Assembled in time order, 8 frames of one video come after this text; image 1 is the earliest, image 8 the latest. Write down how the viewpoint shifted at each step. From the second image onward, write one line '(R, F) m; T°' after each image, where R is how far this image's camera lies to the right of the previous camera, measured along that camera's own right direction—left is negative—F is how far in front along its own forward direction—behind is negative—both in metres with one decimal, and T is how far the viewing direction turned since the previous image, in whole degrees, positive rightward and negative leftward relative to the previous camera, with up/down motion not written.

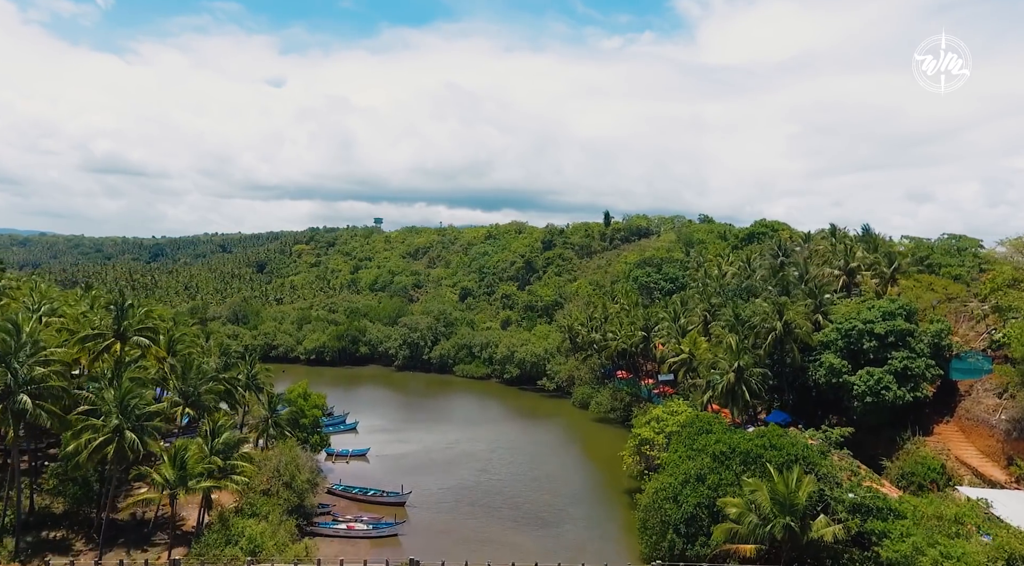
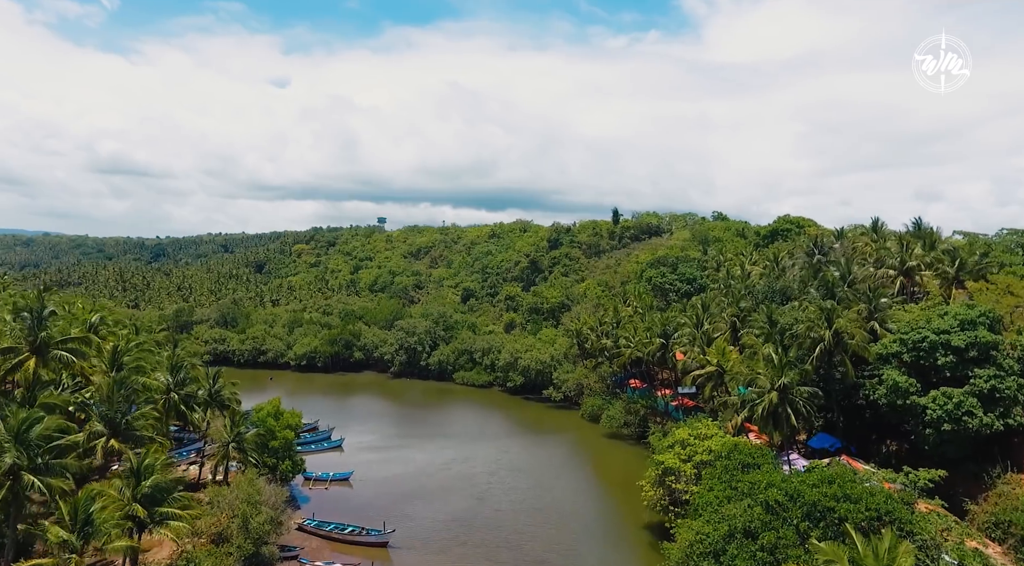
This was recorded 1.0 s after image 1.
(+0.2, +7.5) m; 0°
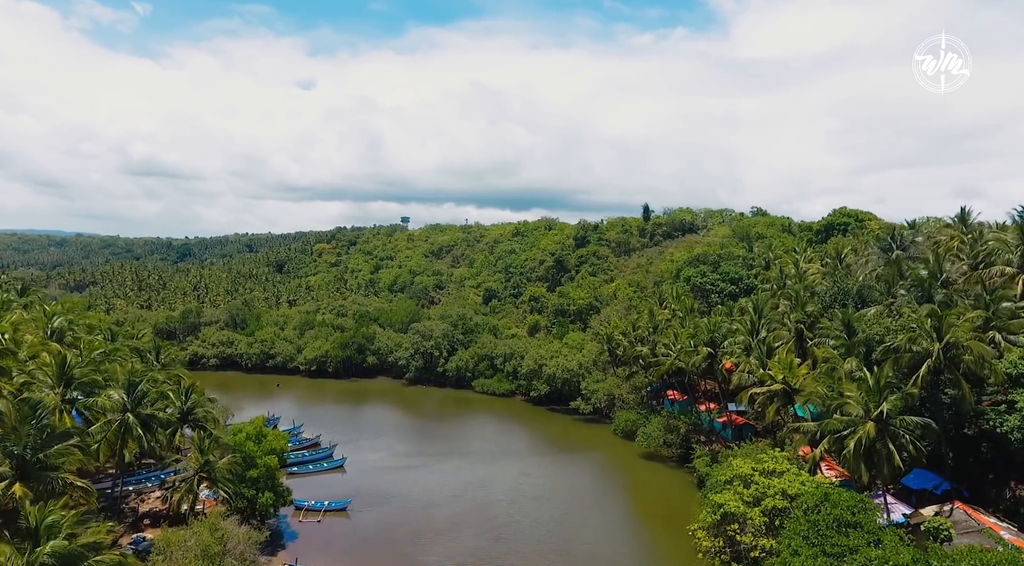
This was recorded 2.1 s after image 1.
(+0.1, +8.3) m; -2°
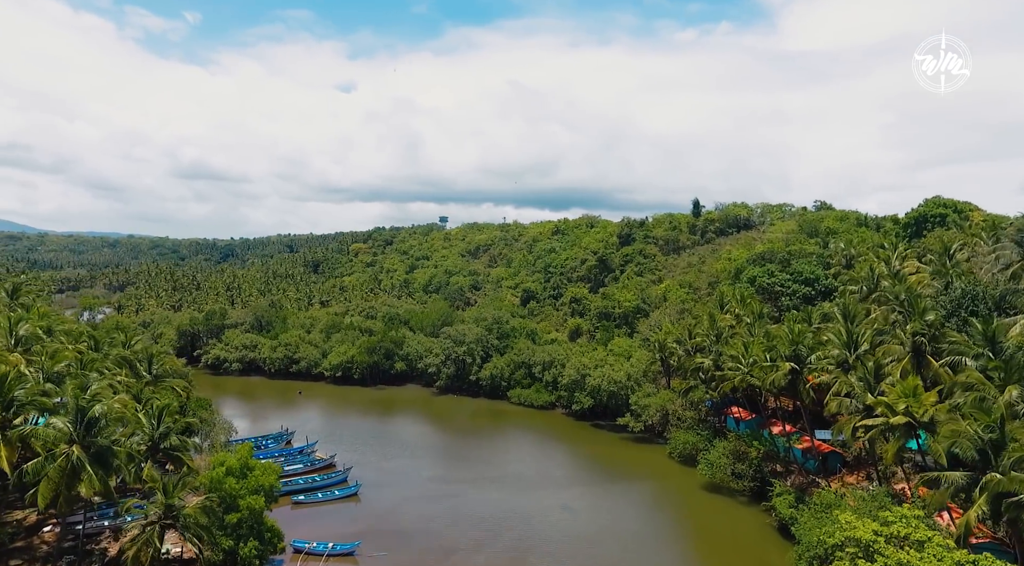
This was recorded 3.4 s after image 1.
(-0.1, +8.9) m; -3°
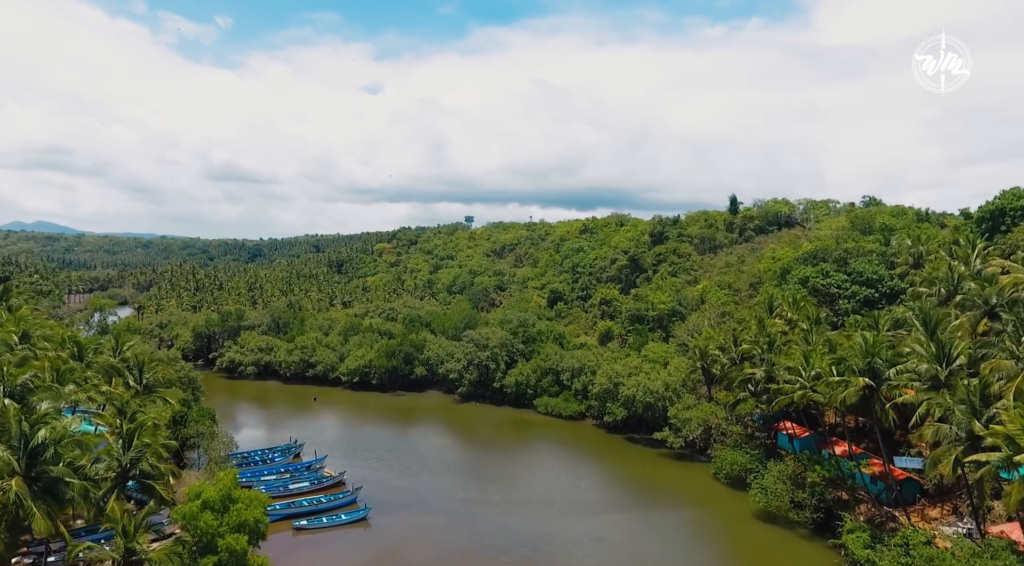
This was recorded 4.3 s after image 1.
(-0.1, +5.9) m; -2°
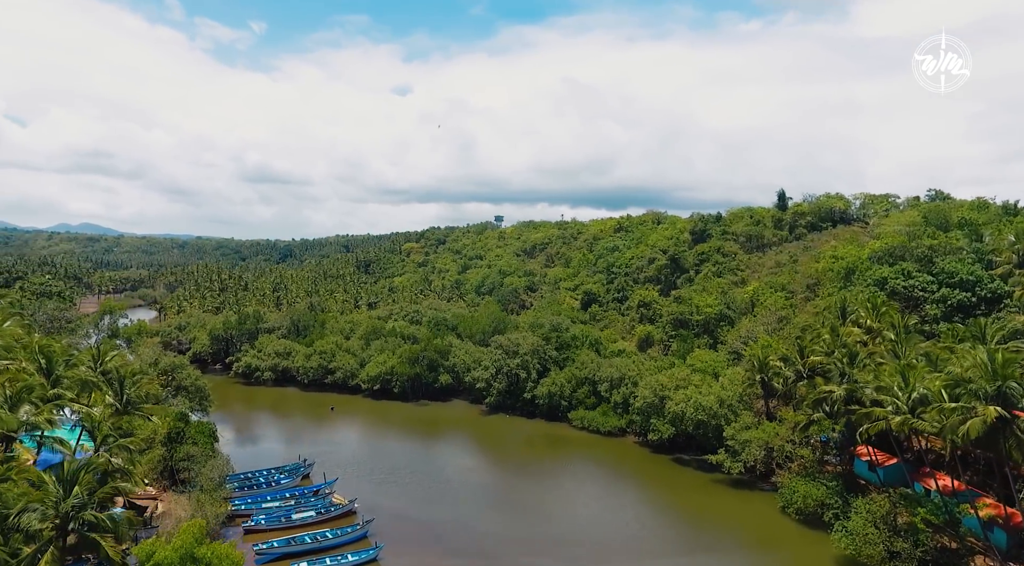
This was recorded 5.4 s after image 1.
(-0.3, +7.4) m; -2°
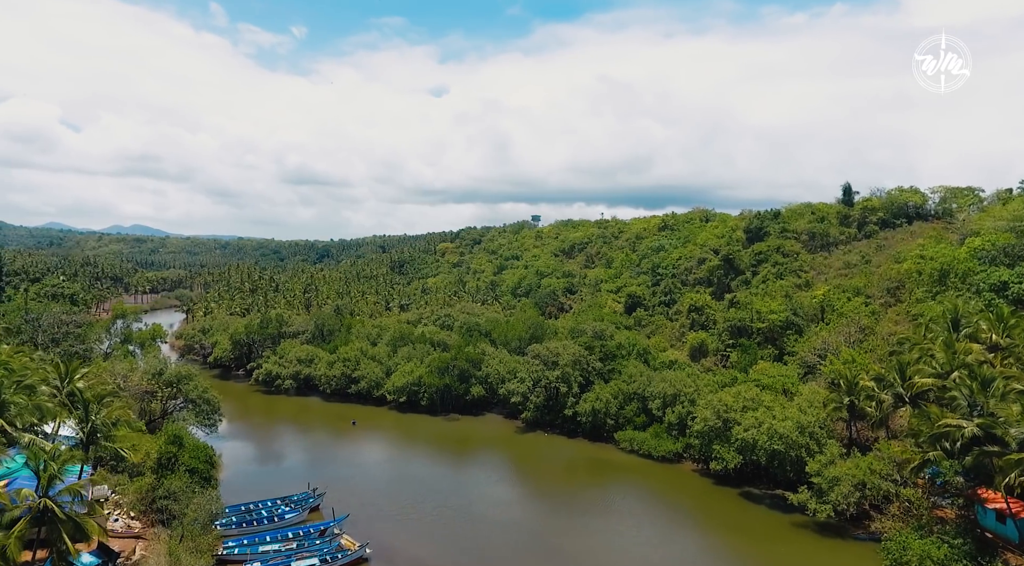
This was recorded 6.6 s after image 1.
(-0.3, +8.5) m; -3°
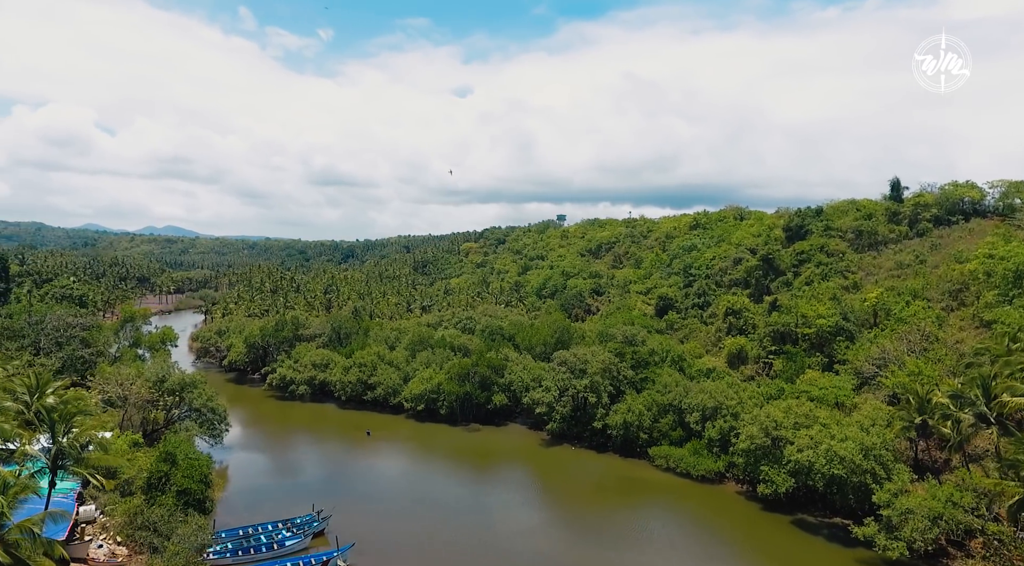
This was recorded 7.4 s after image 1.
(0.0, +5.3) m; -2°
